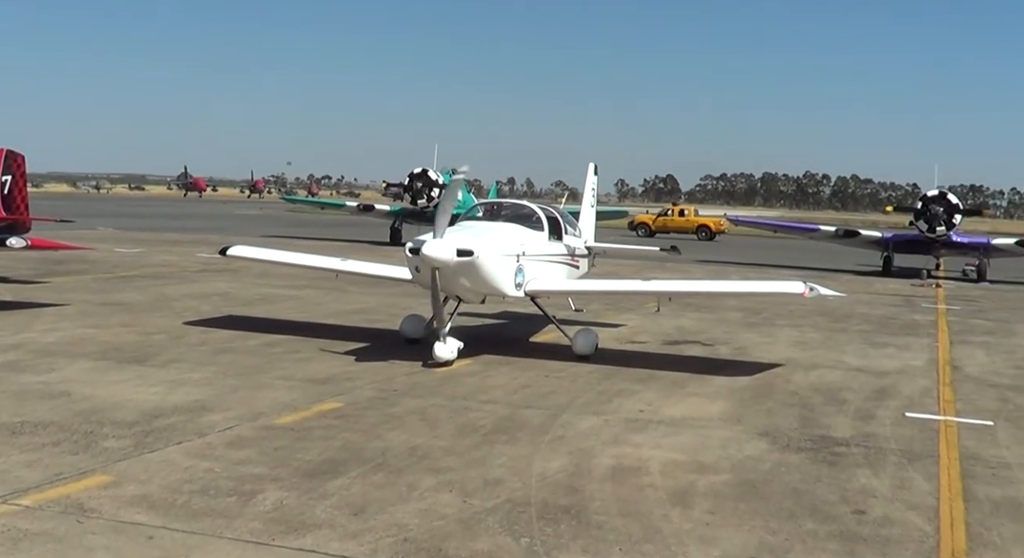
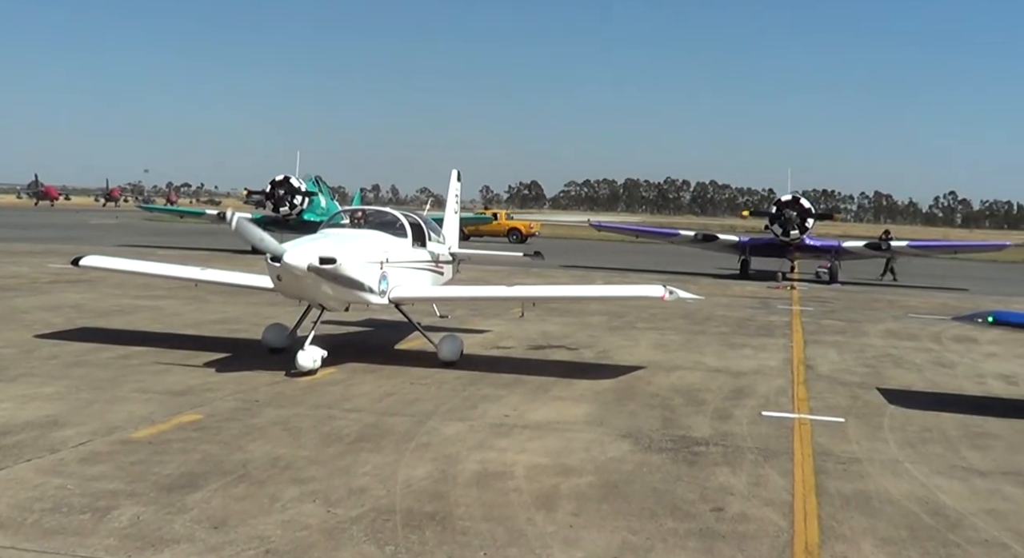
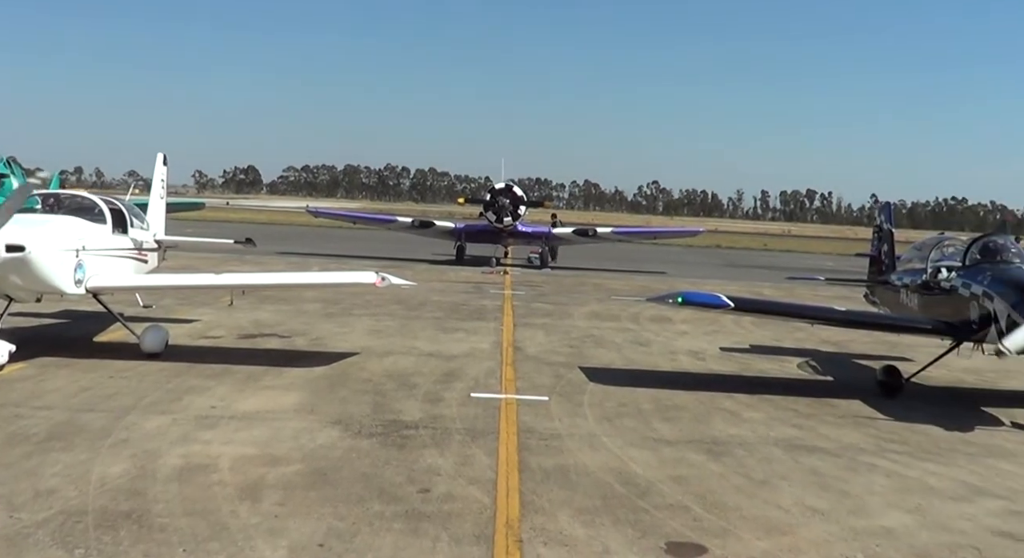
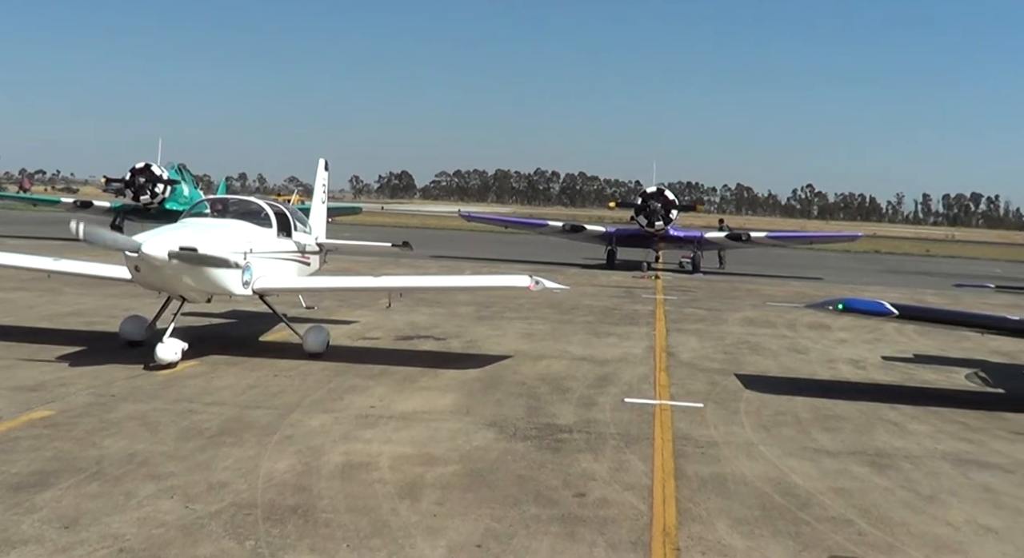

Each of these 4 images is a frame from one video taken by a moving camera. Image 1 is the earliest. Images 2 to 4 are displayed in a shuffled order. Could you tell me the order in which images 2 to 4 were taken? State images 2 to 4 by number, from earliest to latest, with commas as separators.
2, 4, 3
